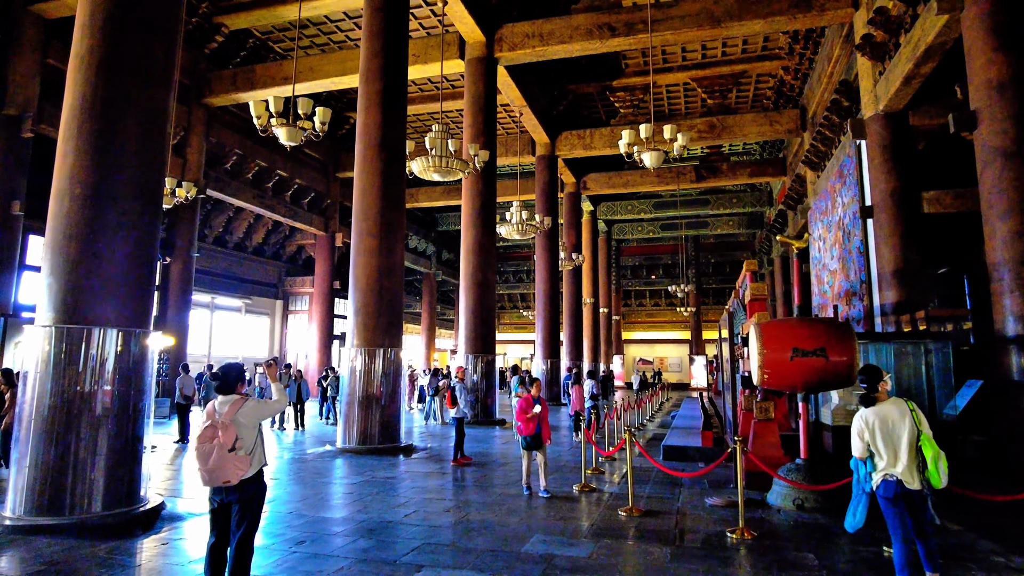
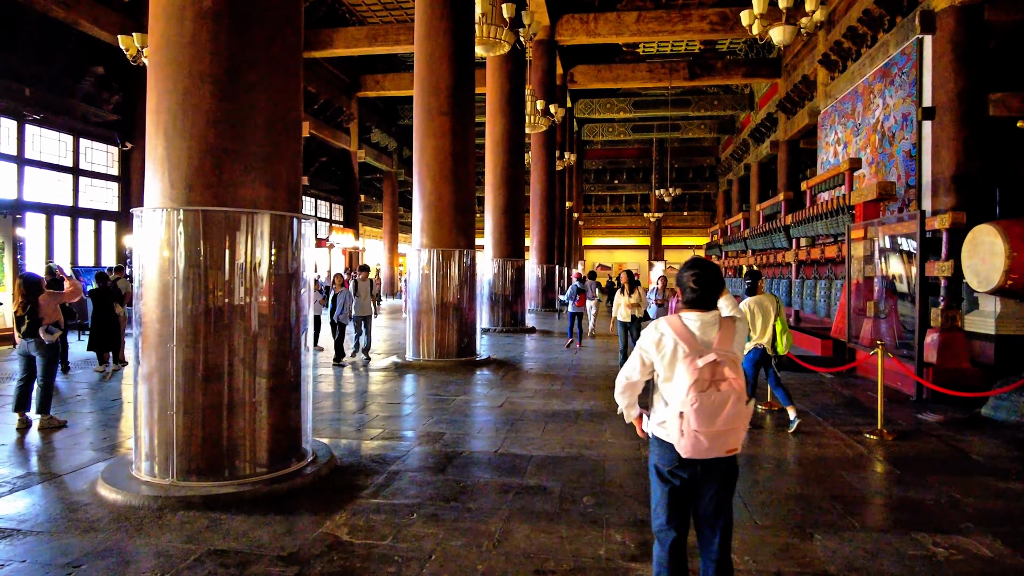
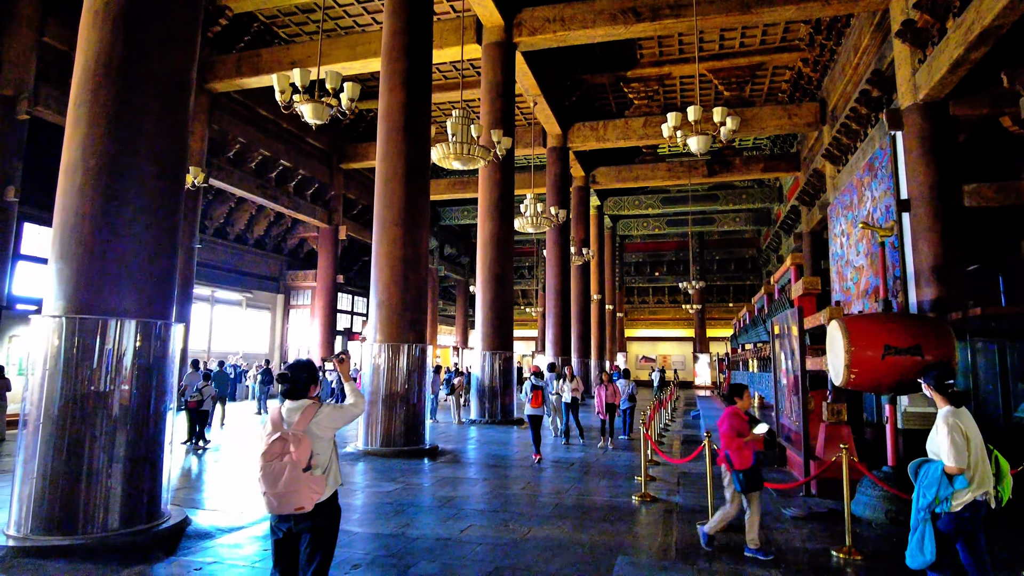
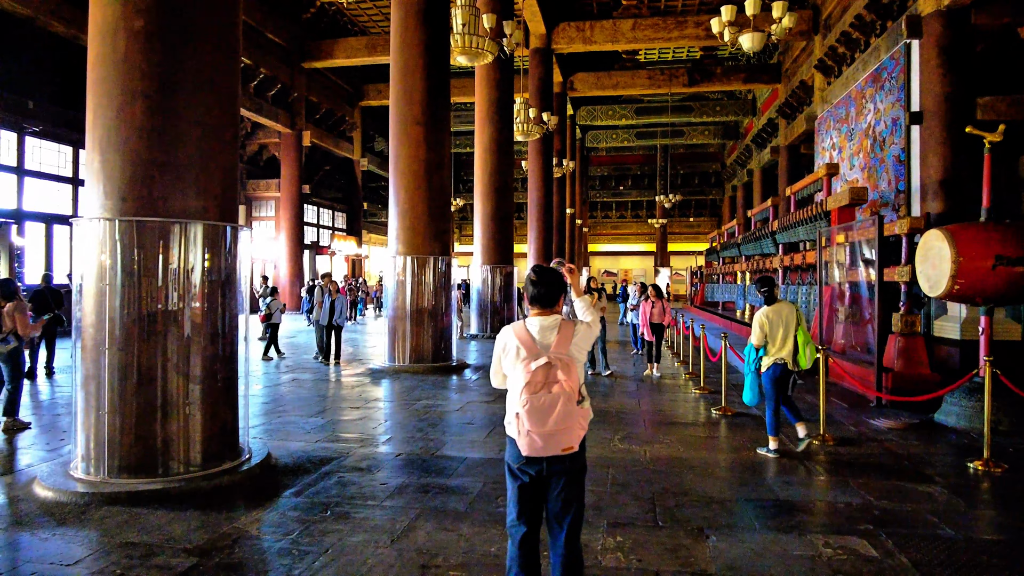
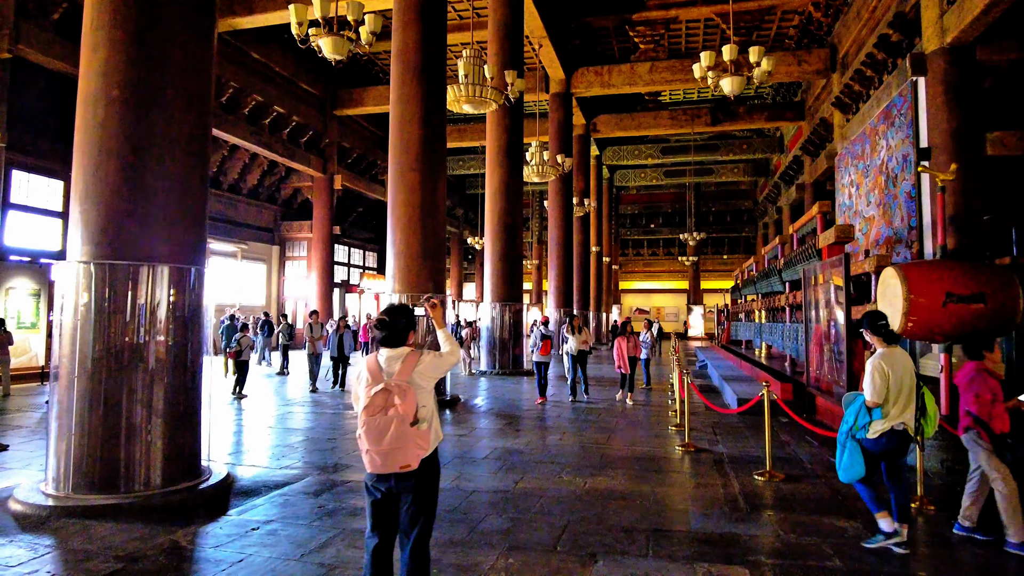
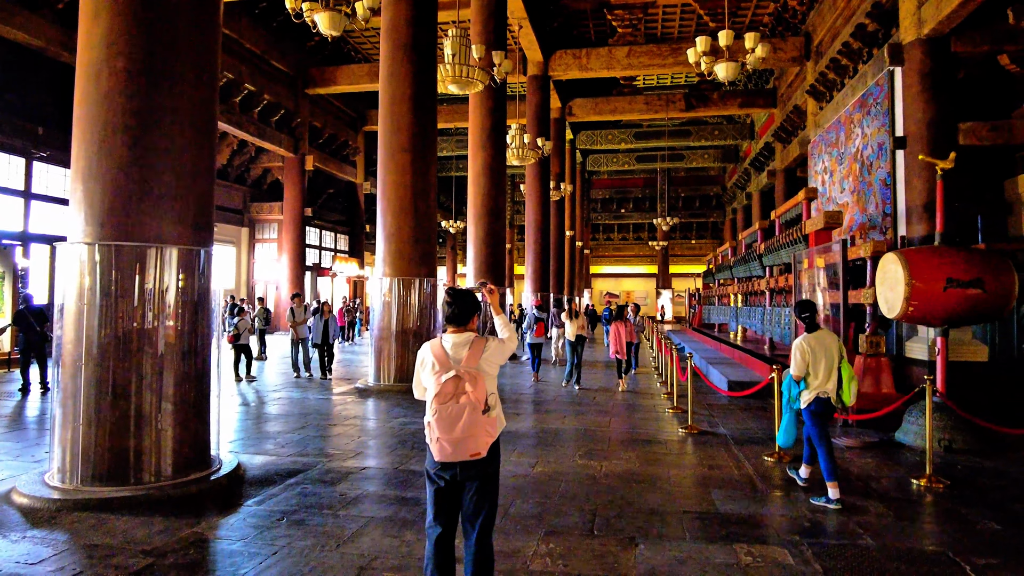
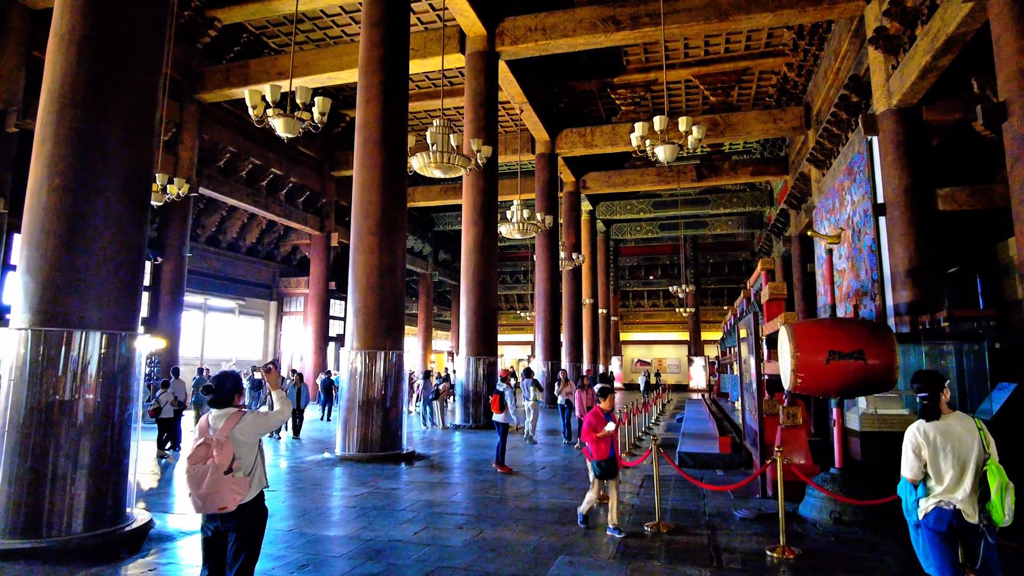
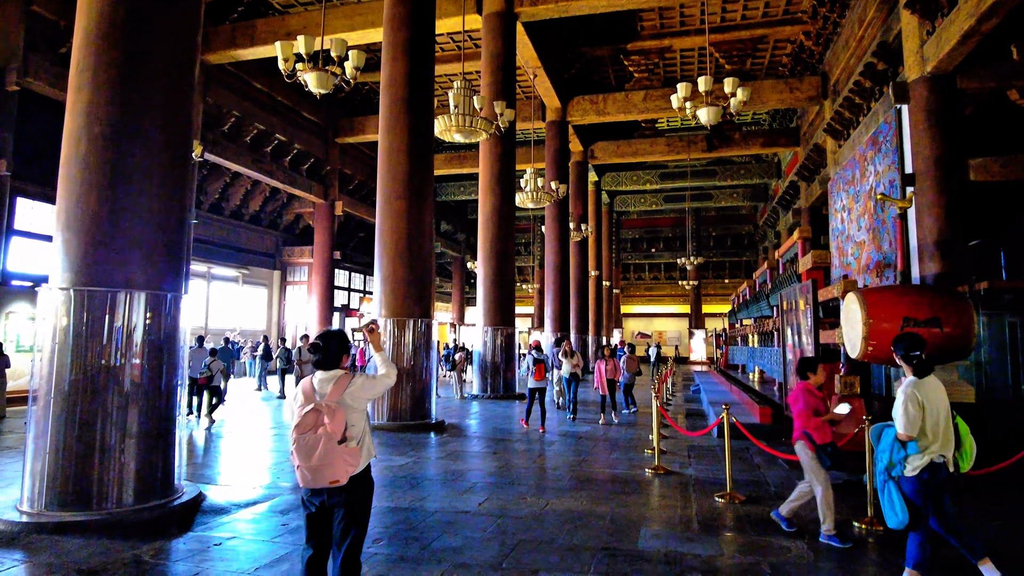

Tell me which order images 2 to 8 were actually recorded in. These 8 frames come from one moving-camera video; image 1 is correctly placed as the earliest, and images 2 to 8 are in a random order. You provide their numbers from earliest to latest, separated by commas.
7, 3, 8, 5, 6, 4, 2
